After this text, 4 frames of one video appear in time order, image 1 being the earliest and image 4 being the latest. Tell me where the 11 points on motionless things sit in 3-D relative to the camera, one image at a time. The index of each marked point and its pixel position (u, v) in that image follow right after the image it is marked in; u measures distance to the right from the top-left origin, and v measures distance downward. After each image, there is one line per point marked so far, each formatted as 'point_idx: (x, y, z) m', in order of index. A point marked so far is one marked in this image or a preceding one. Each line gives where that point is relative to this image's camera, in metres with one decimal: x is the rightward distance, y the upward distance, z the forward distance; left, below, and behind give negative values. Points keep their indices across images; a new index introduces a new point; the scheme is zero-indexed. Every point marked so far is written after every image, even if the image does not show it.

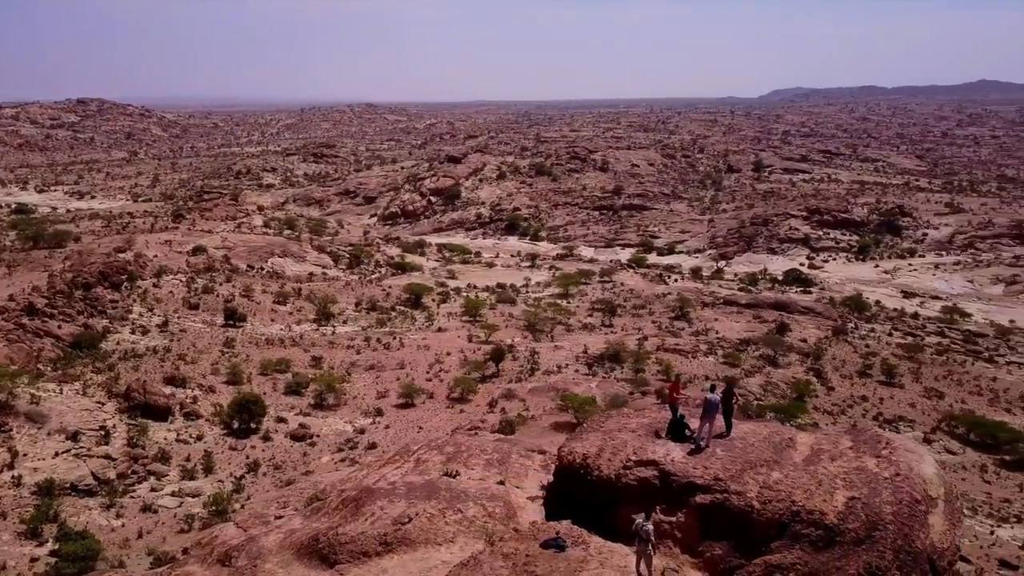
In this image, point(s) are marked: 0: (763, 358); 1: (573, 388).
0: (+5.6, -1.5, +18.3) m
1: (+1.0, -1.6, +13.2) m
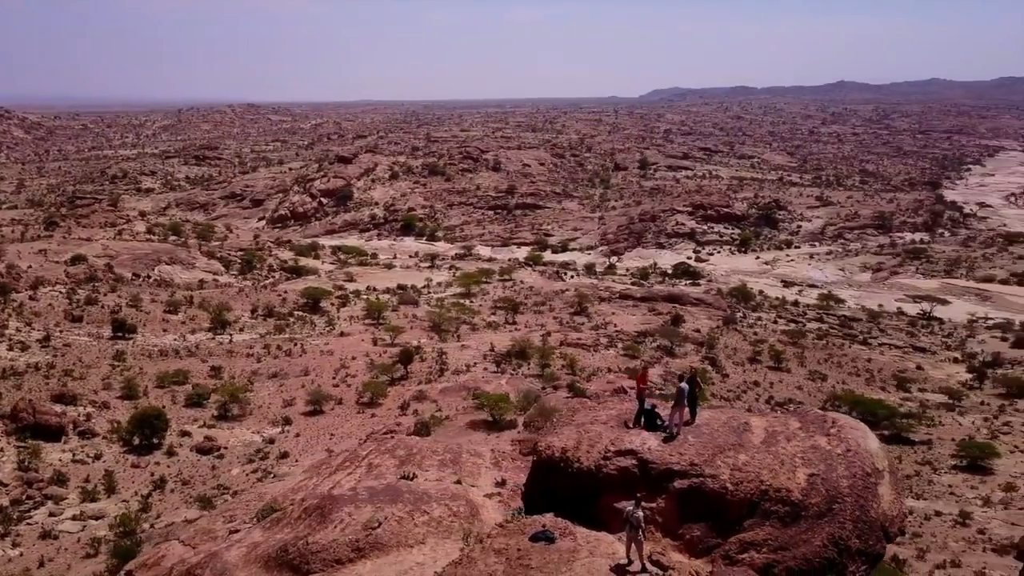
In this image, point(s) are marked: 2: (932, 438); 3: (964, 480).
0: (+3.5, -1.4, +19.0) m
1: (-0.5, -1.6, +13.3) m
2: (+8.1, -2.9, +15.8) m
3: (+7.0, -3.2, +13.1) m
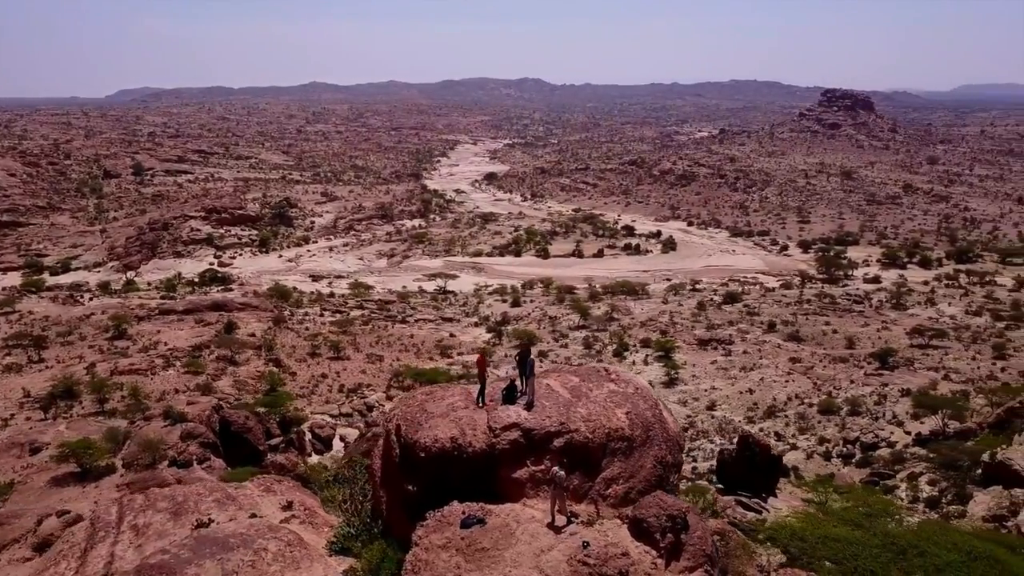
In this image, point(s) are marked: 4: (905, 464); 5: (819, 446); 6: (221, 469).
0: (-6.4, -1.6, +18.2) m
1: (-6.5, -2.1, +11.3) m
2: (-0.7, -2.3, +18.1) m
3: (0.0, -2.7, +15.3) m
4: (+6.1, -2.7, +12.7) m
5: (+5.3, -2.7, +14.1) m
6: (-3.3, -2.0, +9.2) m
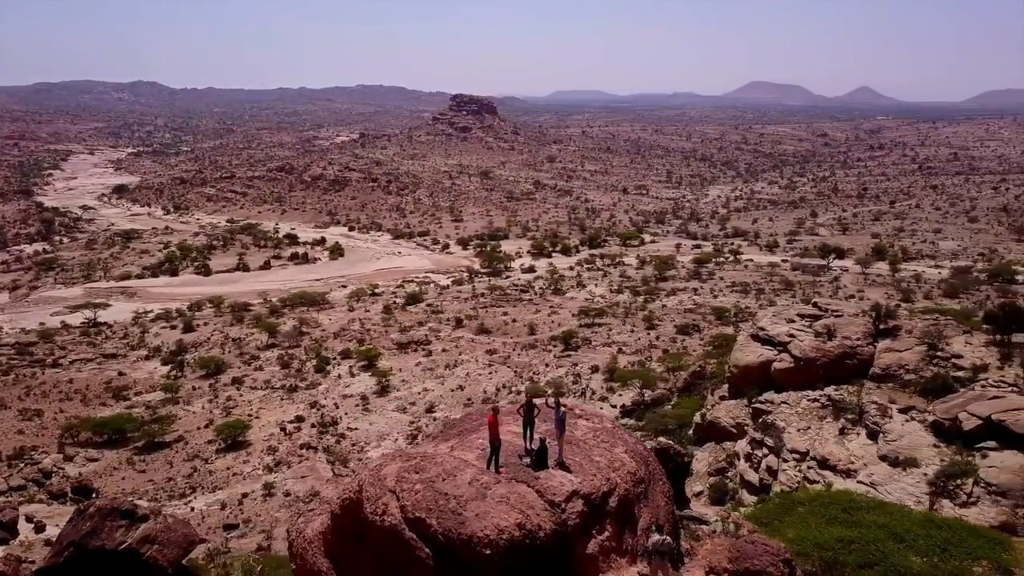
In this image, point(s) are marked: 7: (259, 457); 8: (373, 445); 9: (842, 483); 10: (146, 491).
0: (-11.8, -2.7, +13.8) m
1: (-9.0, -3.0, +7.6) m
2: (-6.5, -2.9, +16.1) m
3: (-4.7, -3.1, +13.8) m
4: (+1.9, -2.5, +14.0) m
5: (+0.6, -2.6, +14.9) m
6: (-5.3, -2.6, +7.0) m
7: (-4.5, -3.0, +14.6) m
8: (-2.5, -2.9, +15.0) m
9: (+3.6, -2.1, +8.9) m
10: (-5.9, -3.3, +13.3) m
